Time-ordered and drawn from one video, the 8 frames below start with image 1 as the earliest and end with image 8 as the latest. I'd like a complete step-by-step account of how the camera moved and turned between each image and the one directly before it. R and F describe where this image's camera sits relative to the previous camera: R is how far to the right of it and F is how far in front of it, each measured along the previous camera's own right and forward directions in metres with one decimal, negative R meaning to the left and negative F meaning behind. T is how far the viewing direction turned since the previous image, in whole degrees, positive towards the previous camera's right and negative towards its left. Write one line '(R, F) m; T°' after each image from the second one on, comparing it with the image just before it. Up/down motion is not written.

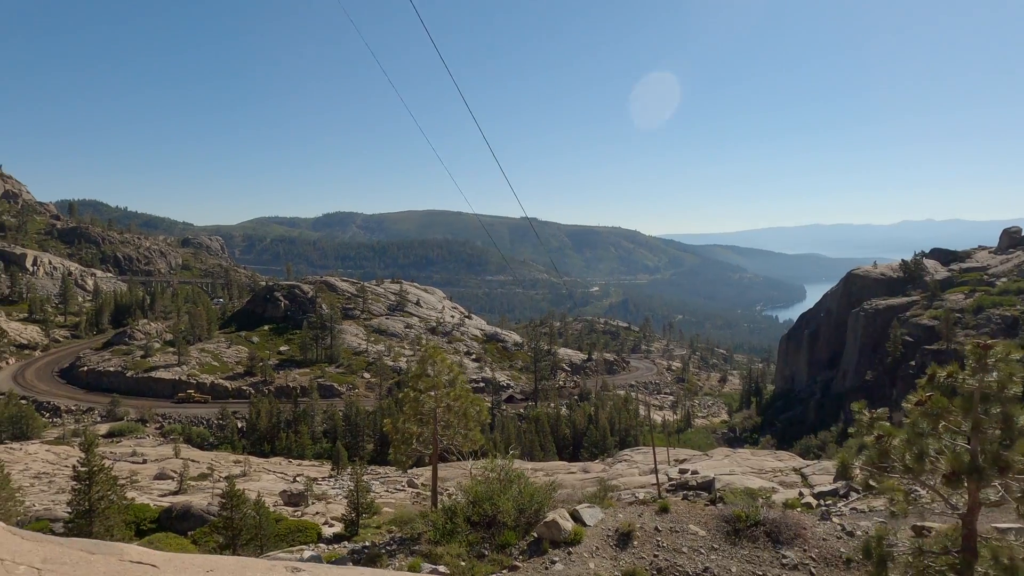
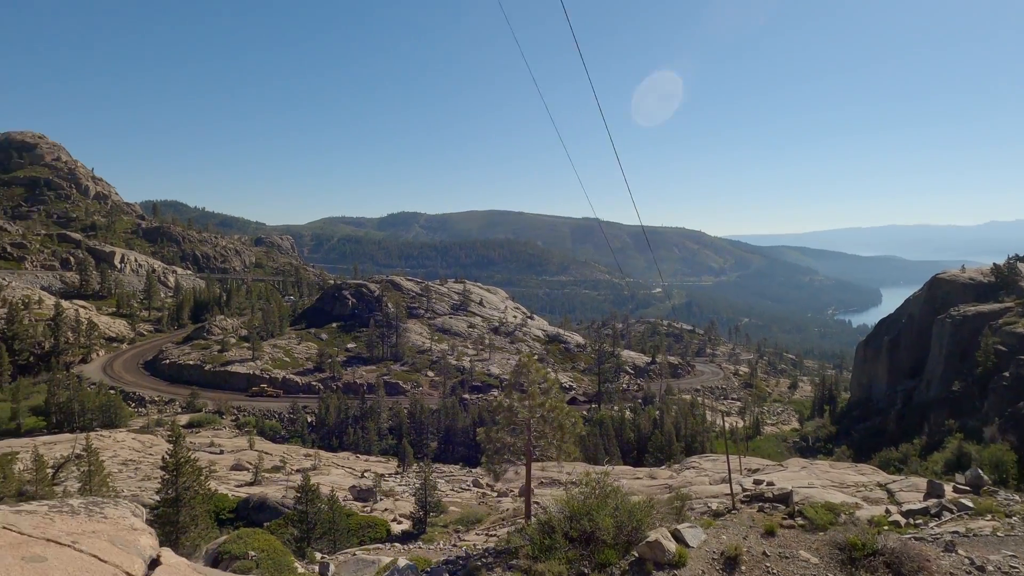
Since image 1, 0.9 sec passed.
(-2.4, +1.7) m; -6°
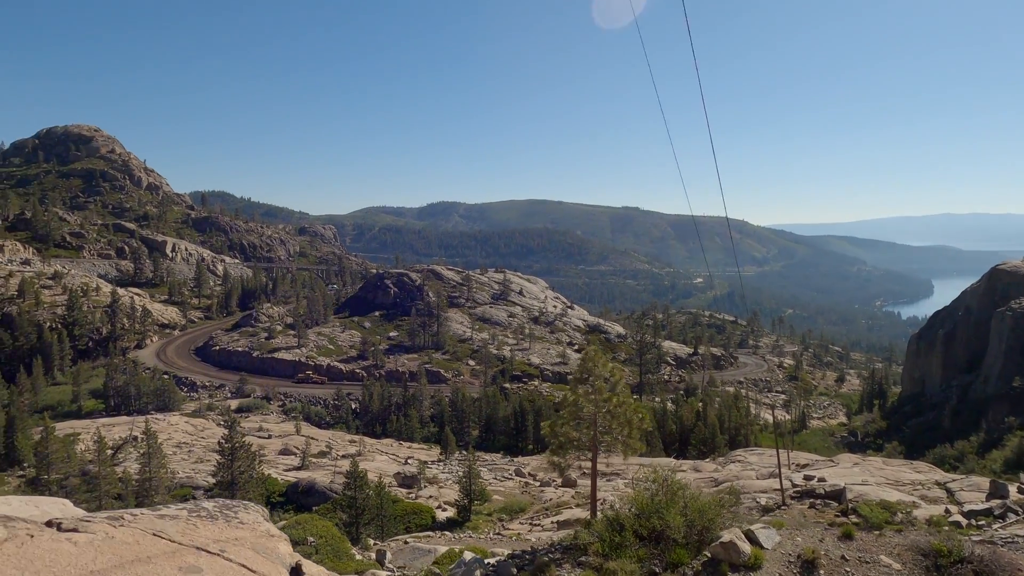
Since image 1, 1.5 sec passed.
(-1.5, +1.0) m; -4°
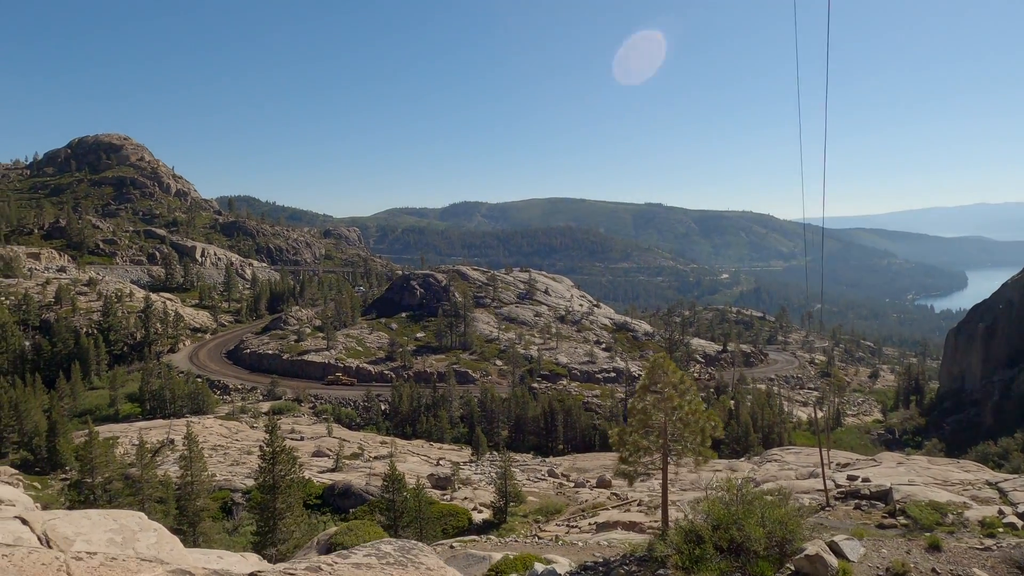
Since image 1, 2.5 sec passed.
(-1.7, +0.6) m; -2°
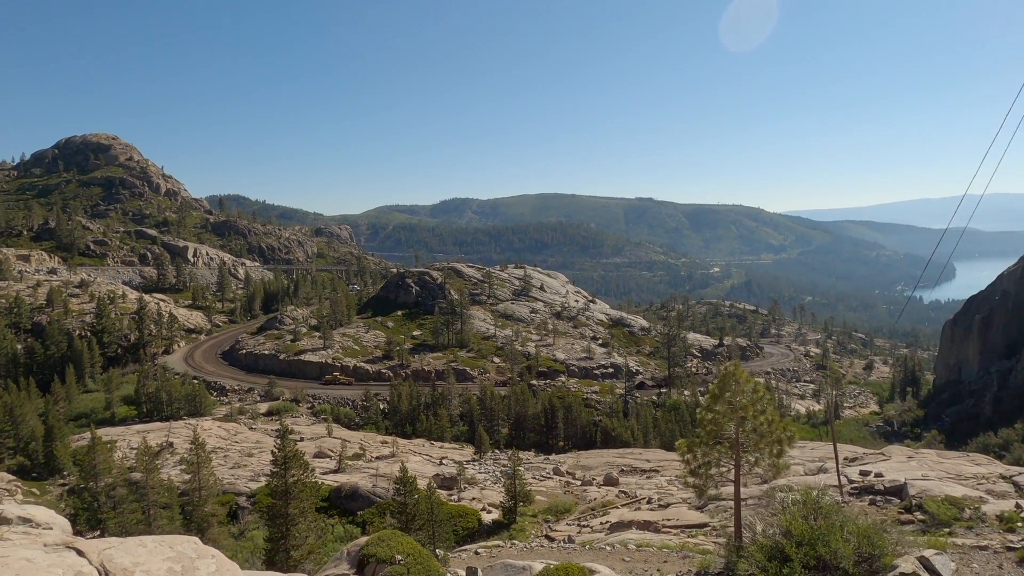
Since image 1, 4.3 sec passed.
(-1.9, +0.3) m; +2°
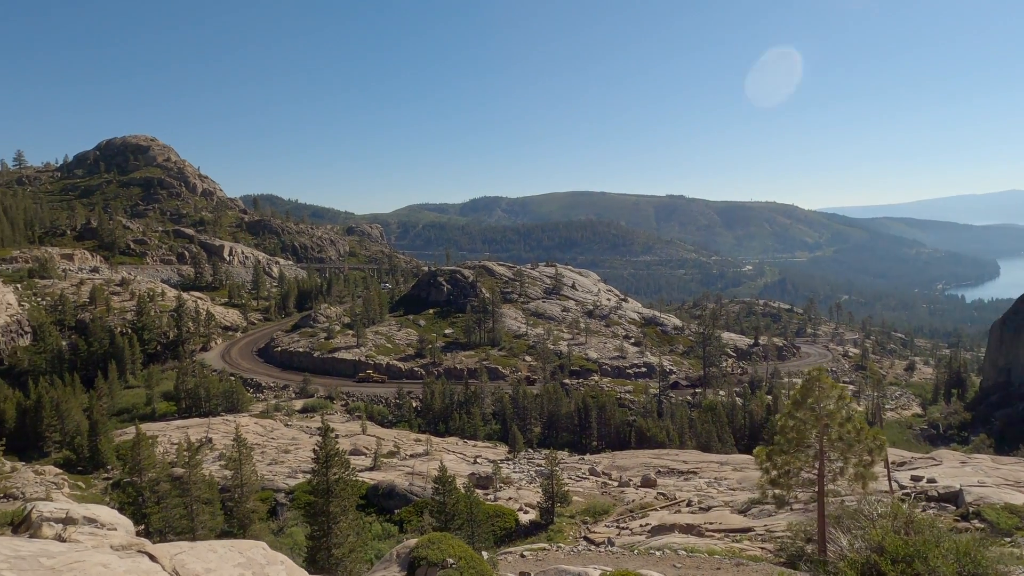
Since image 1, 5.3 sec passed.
(-1.6, +0.6) m; -2°
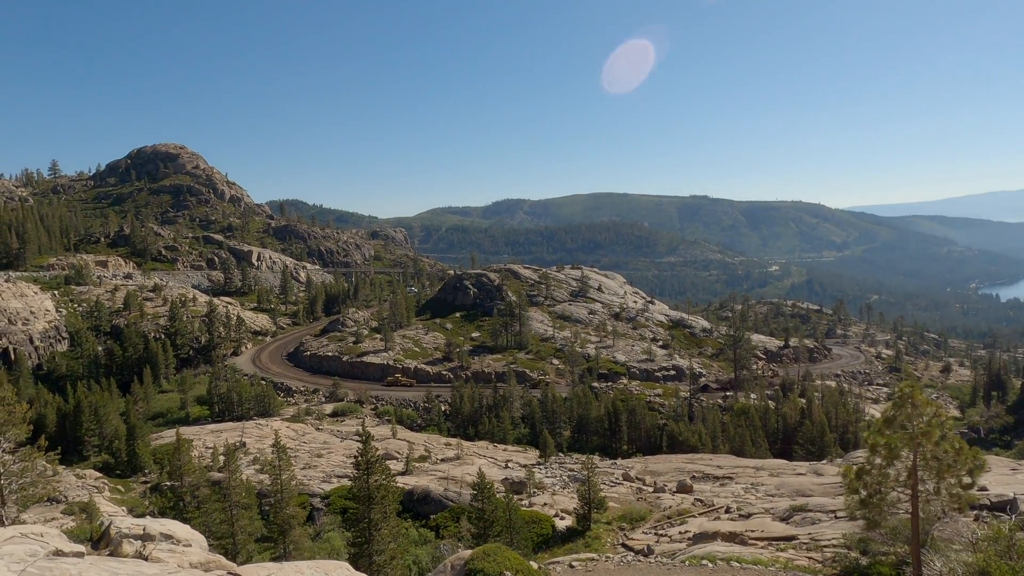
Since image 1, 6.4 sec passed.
(-1.9, +0.3) m; -2°
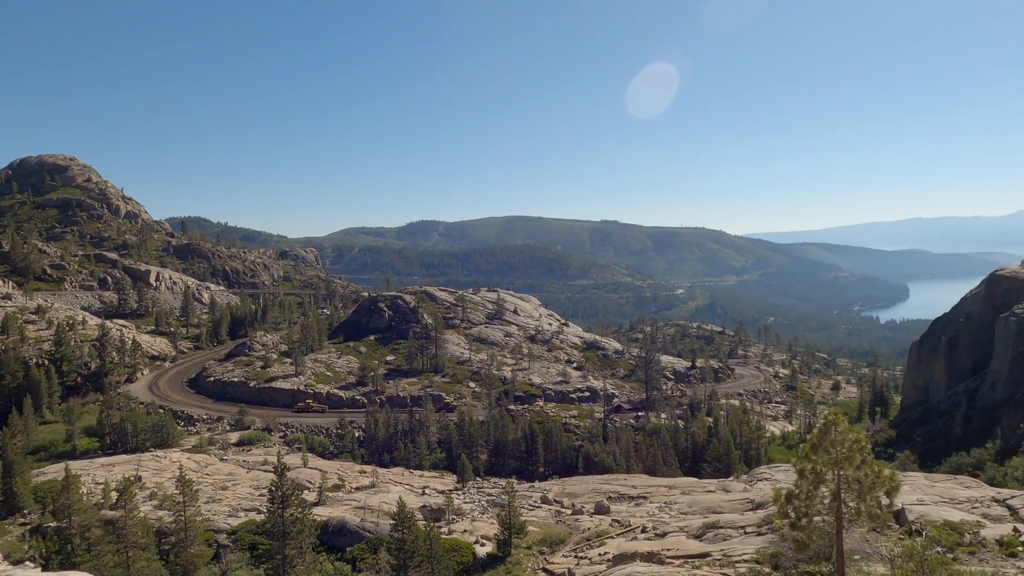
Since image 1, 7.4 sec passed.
(-0.6, -0.4) m; +10°
